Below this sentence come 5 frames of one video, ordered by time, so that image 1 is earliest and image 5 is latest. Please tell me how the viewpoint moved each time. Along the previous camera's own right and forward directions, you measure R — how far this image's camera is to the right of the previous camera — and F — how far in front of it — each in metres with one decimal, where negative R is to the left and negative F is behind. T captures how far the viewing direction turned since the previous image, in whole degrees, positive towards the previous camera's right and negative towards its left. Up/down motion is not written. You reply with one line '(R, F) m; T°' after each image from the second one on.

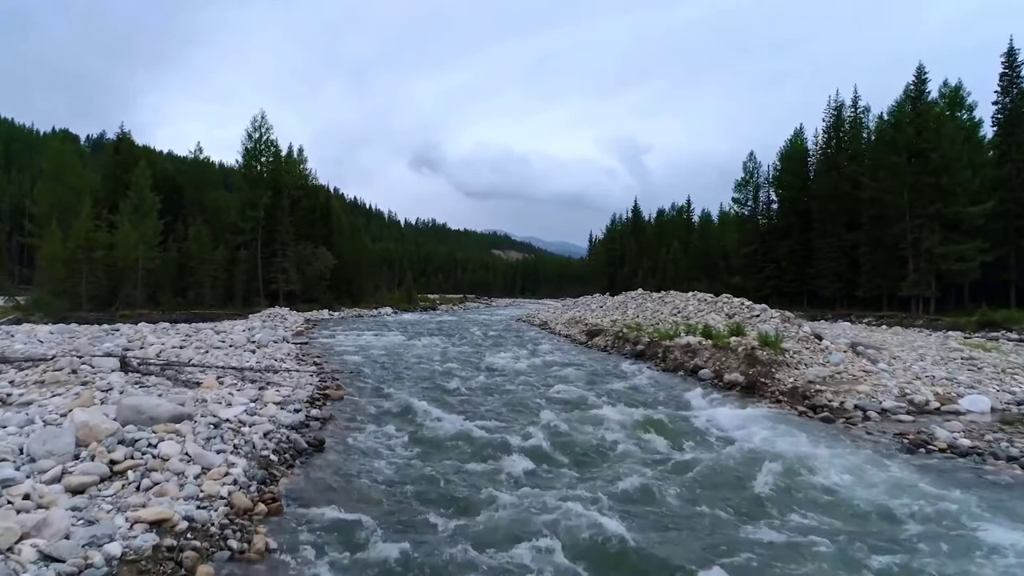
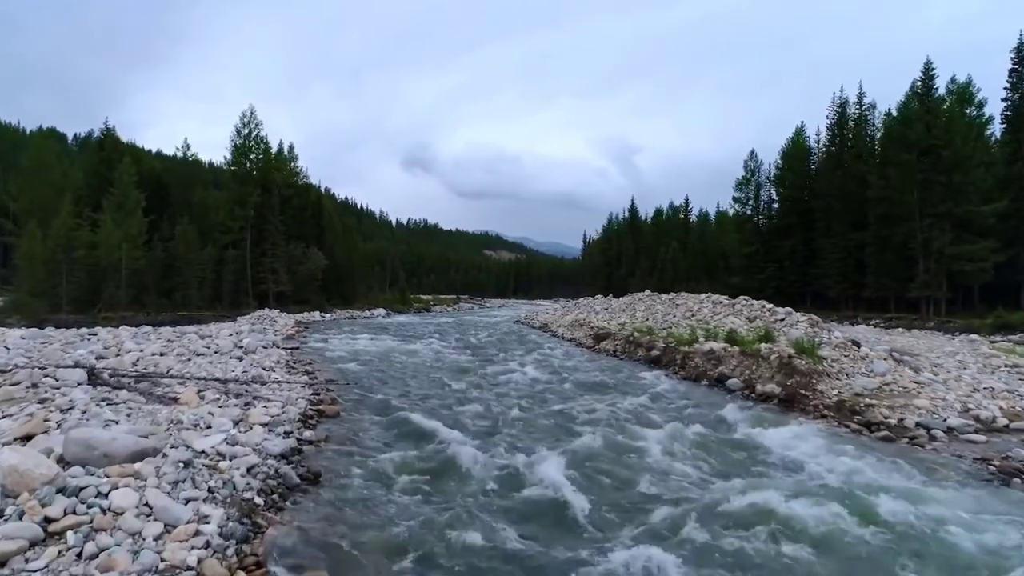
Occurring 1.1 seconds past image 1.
(-0.5, +1.3) m; +1°
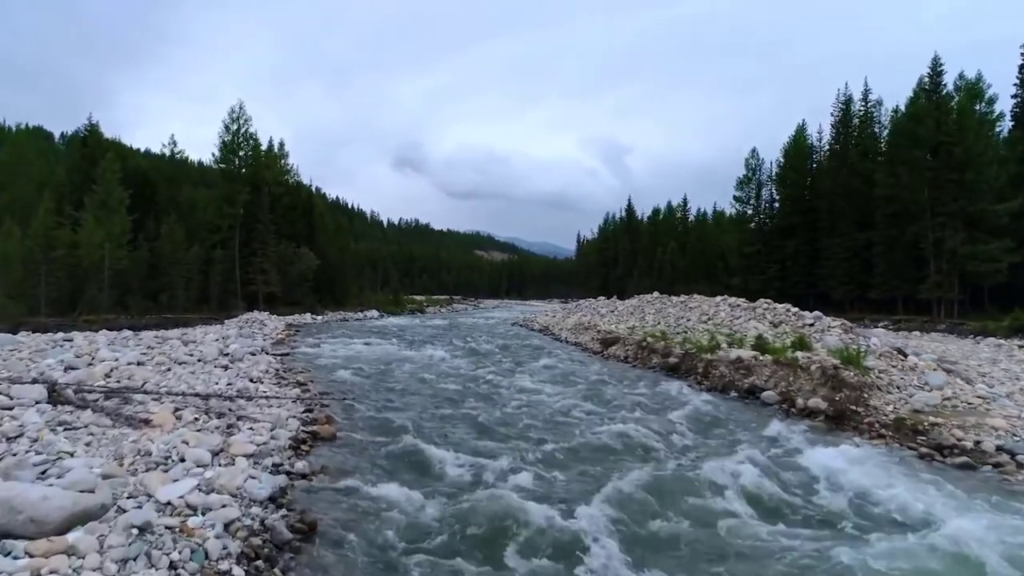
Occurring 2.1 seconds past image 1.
(-0.5, +1.3) m; +1°
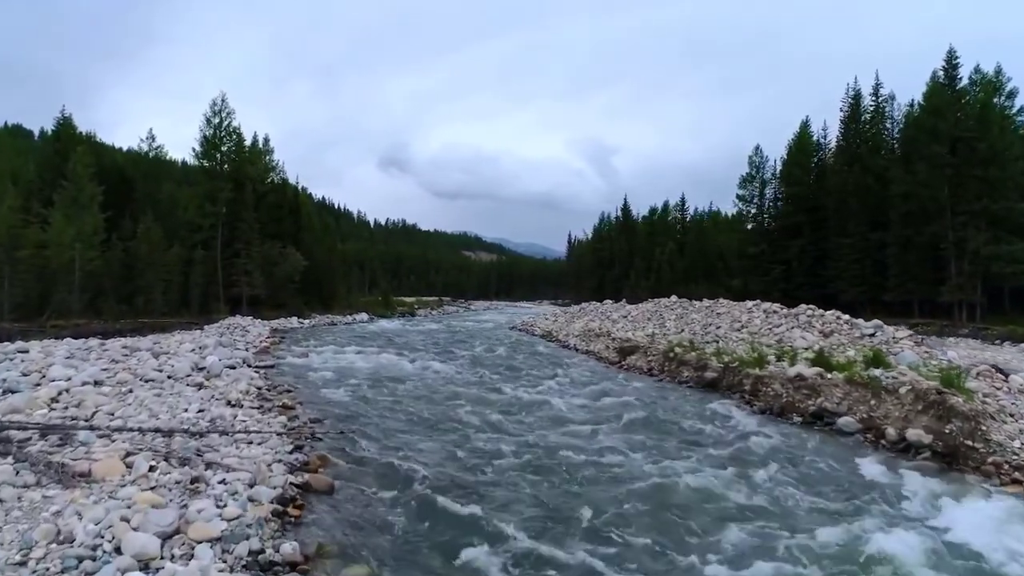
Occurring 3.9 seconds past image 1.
(-0.8, +2.1) m; +1°
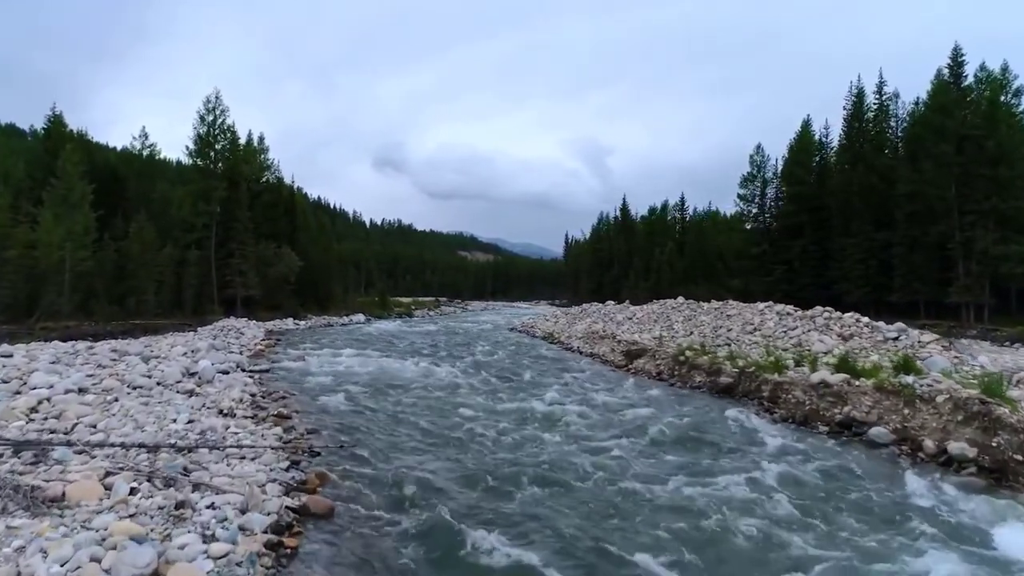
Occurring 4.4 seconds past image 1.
(-0.3, +0.7) m; 0°
